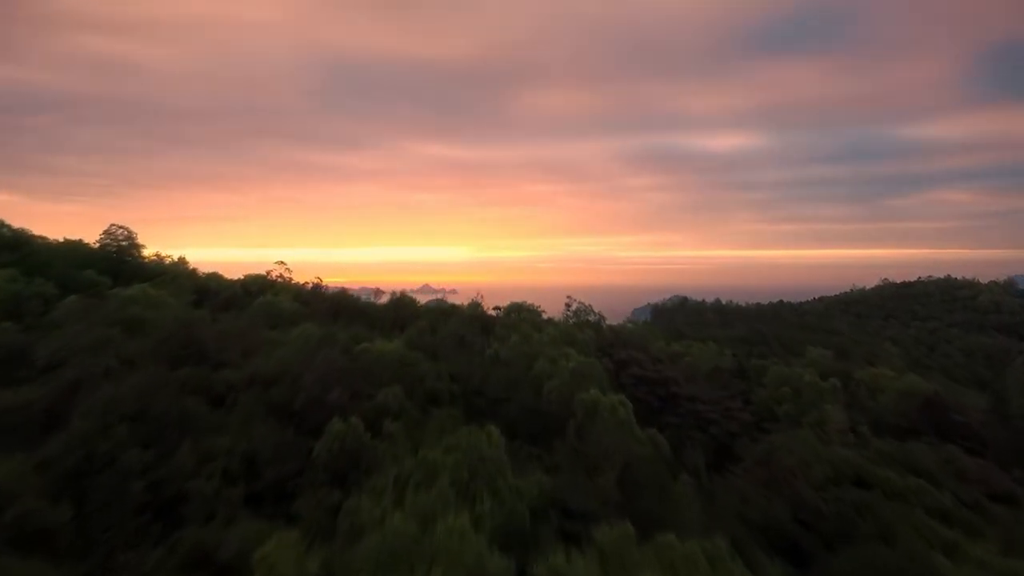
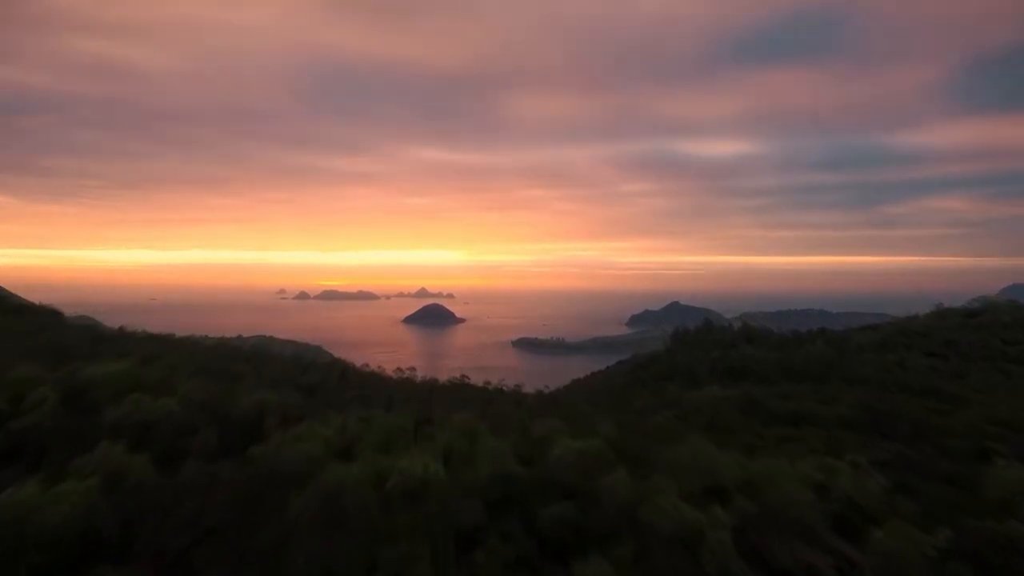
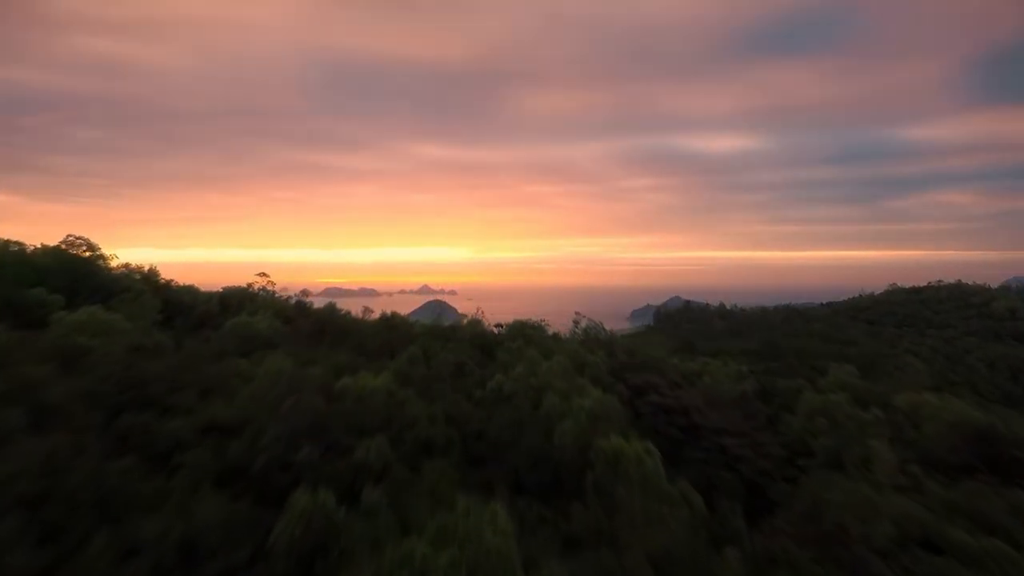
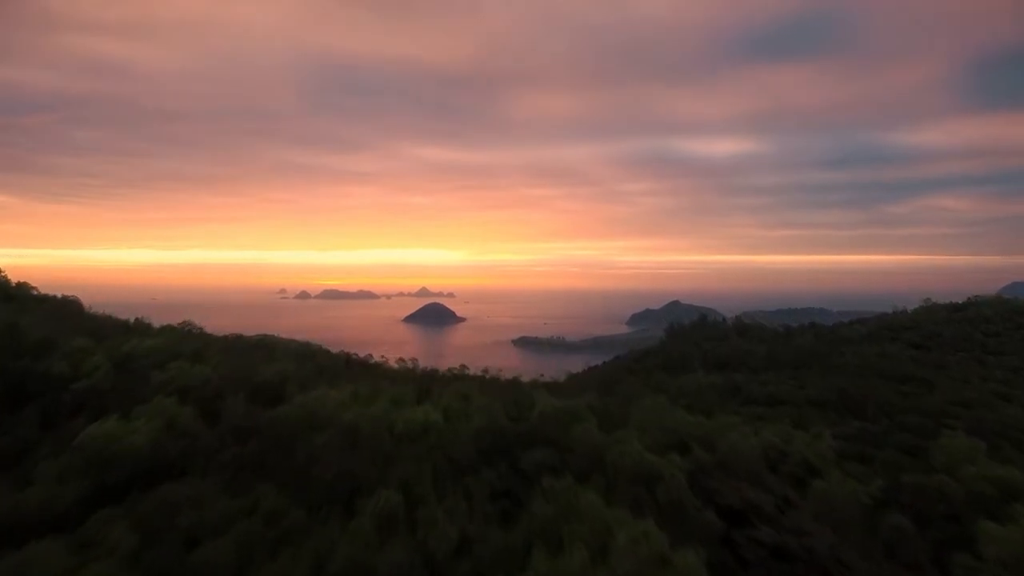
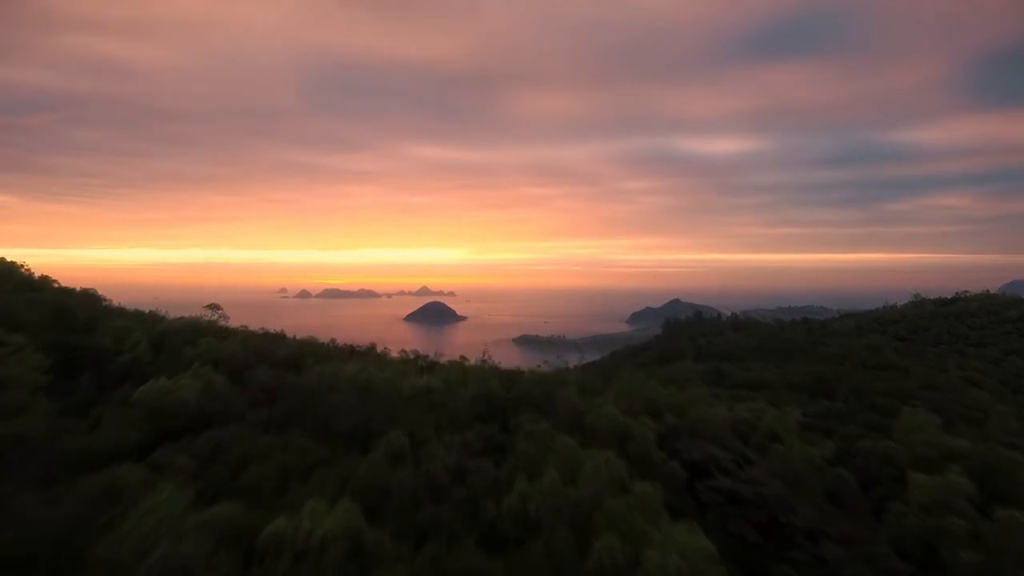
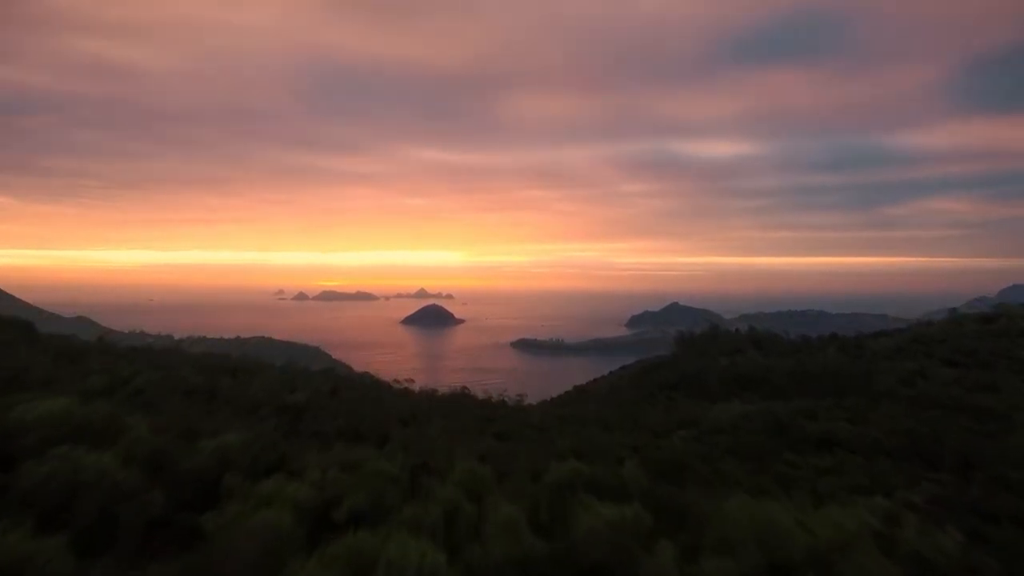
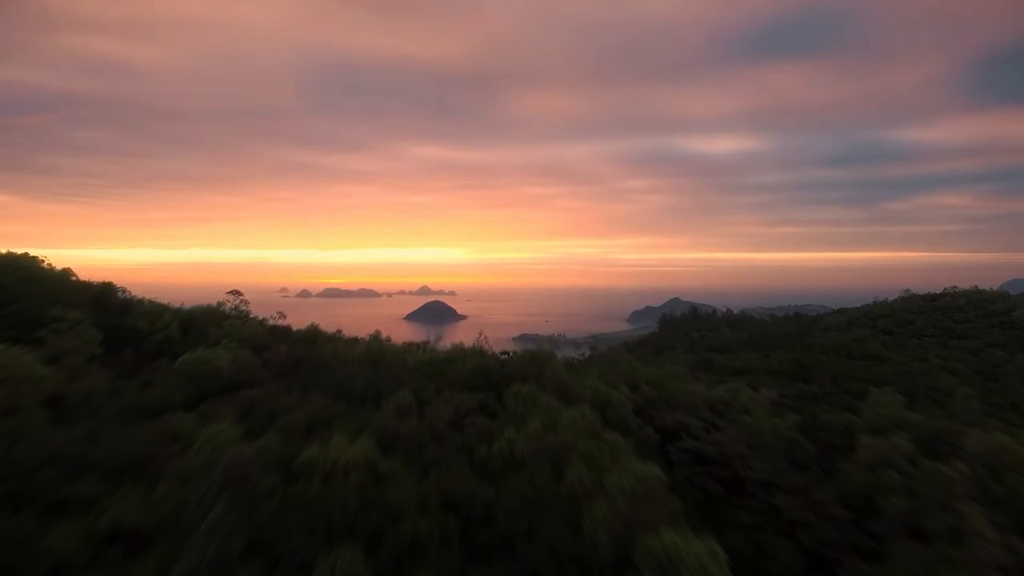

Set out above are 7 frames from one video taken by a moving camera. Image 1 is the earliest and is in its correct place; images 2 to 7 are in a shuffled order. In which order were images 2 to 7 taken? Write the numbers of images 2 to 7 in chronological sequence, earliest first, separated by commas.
3, 7, 5, 4, 2, 6
